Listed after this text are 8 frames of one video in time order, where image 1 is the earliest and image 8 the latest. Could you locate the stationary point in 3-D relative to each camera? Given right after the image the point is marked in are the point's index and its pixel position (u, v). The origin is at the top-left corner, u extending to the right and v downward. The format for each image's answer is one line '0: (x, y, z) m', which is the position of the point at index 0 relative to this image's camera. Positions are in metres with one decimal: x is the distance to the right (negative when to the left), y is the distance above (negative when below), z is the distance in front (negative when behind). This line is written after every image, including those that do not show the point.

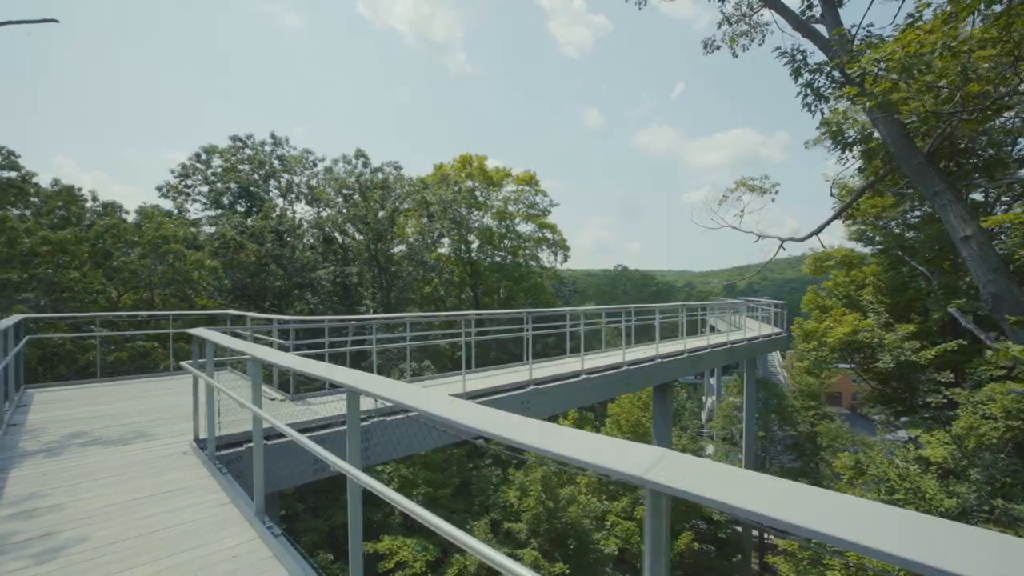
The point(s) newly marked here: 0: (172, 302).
0: (-10.7, -0.4, +15.2) m
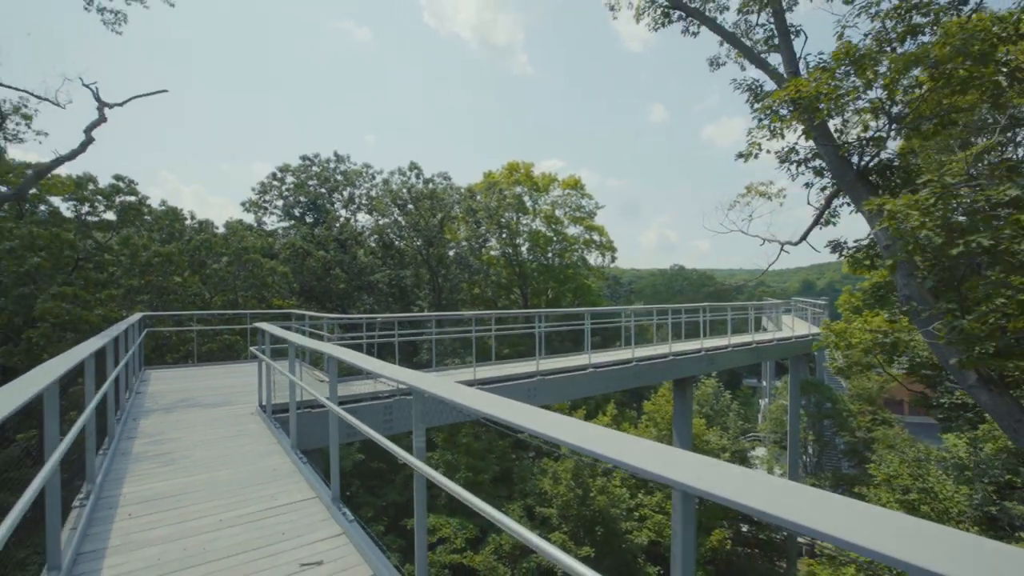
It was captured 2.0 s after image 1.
0: (-9.5, -0.5, +17.8) m
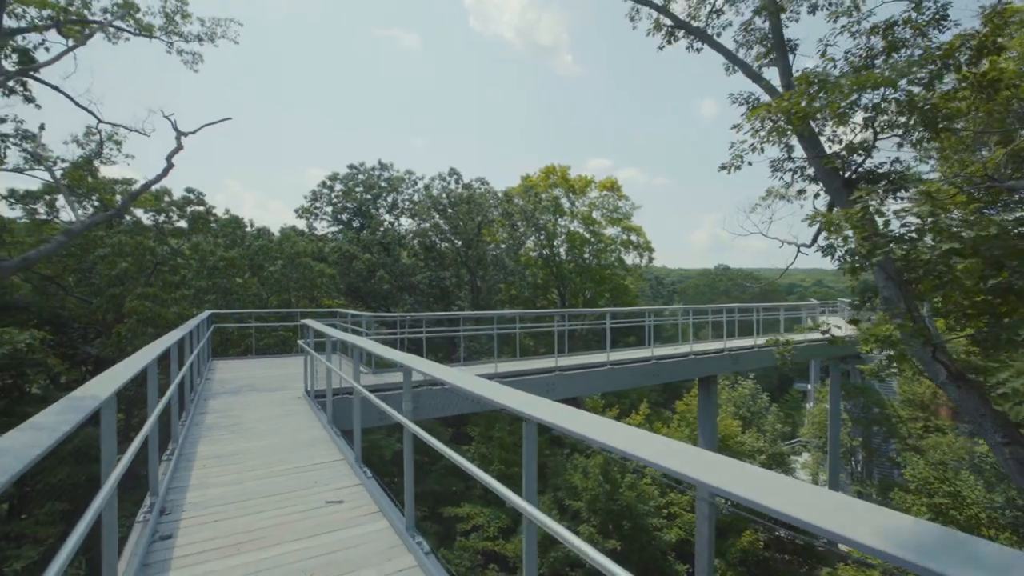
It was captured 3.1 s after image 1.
0: (-8.3, -0.6, +19.3) m
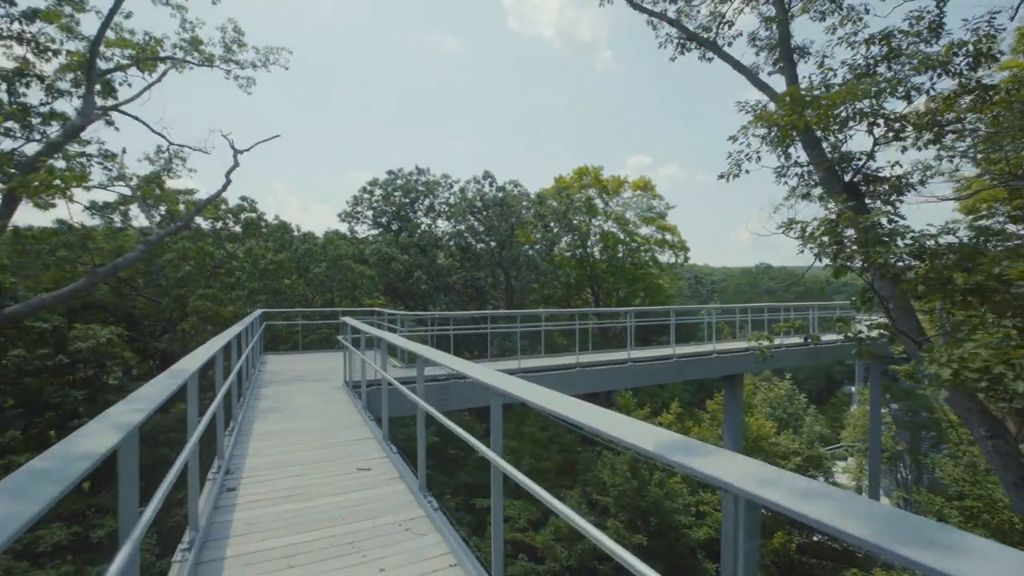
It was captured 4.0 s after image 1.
0: (-7.0, -0.6, +20.5) m
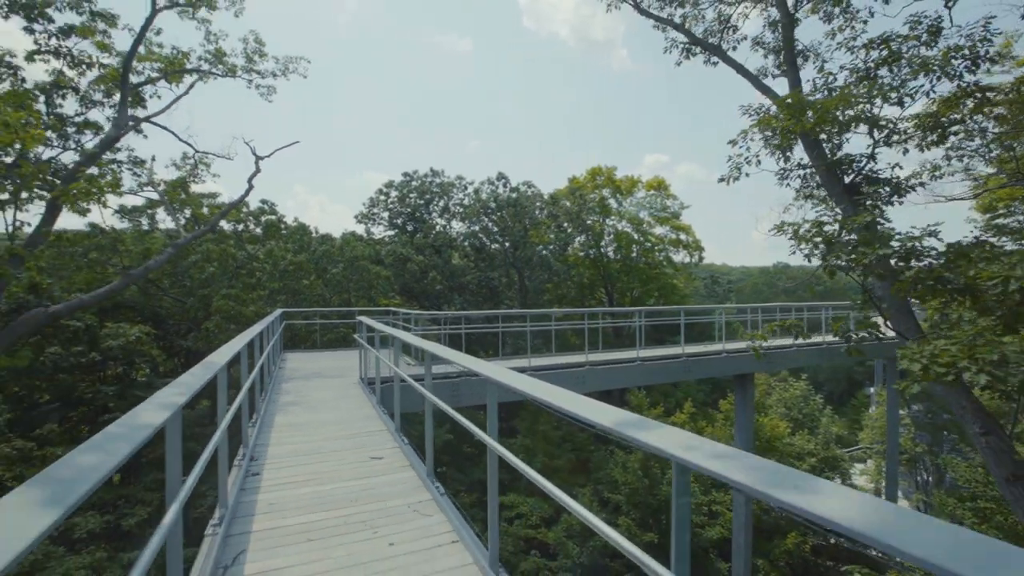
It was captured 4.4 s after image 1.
0: (-6.4, -0.6, +21.0) m
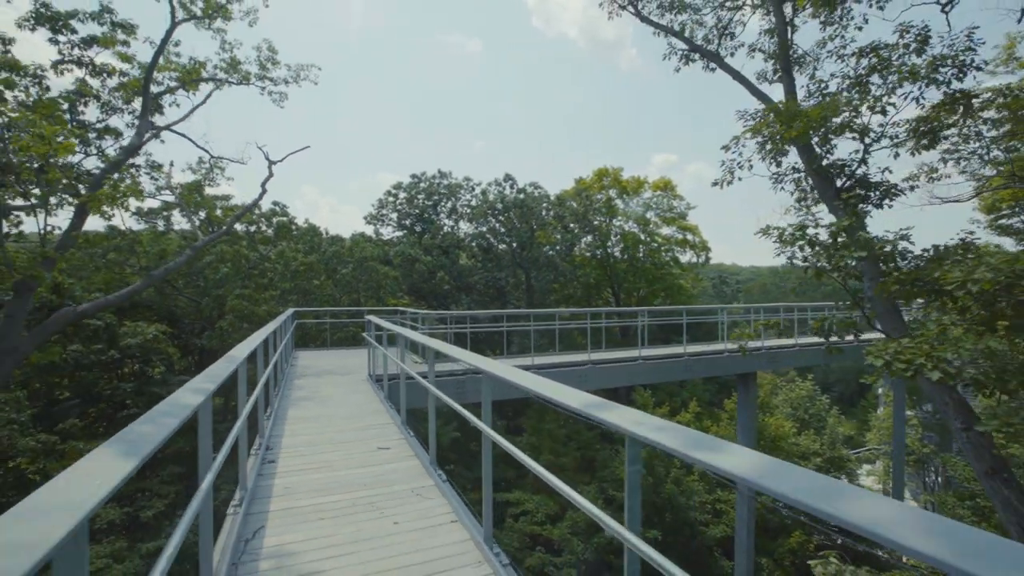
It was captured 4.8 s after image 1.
0: (-6.2, -0.6, +21.4) m
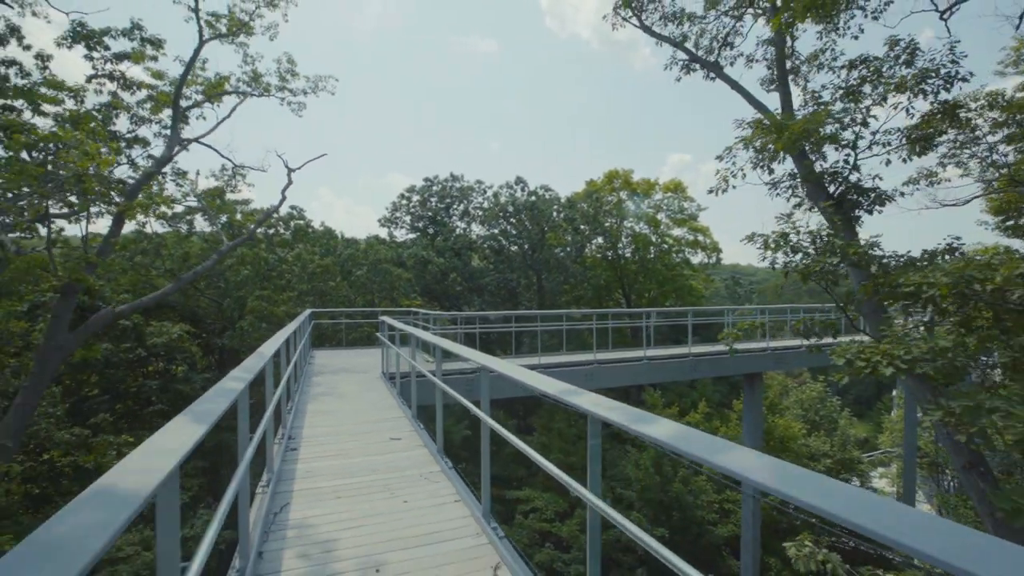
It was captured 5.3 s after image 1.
0: (-5.7, -0.6, +22.0) m
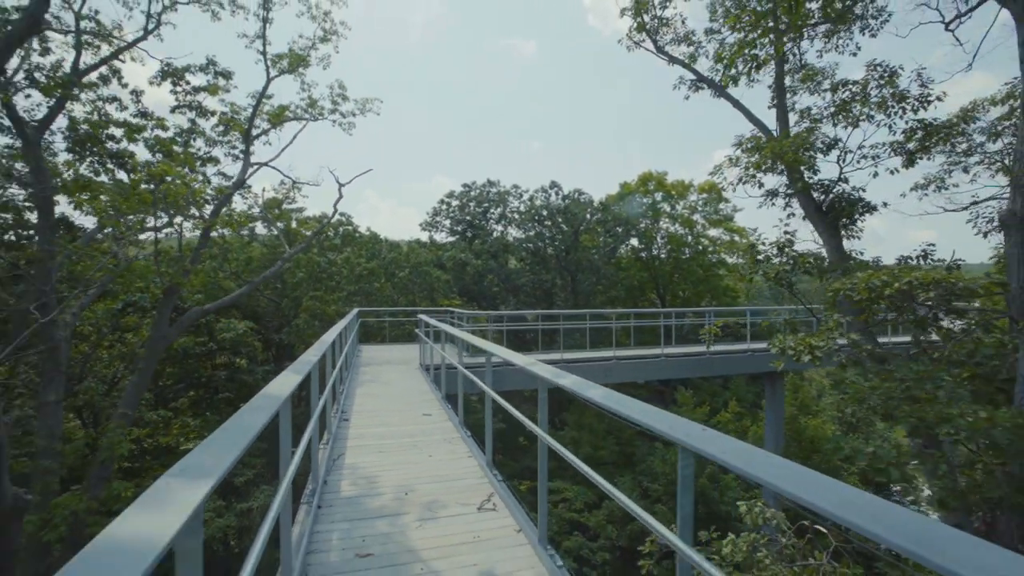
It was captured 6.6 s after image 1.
0: (-4.1, -0.7, +23.5) m
